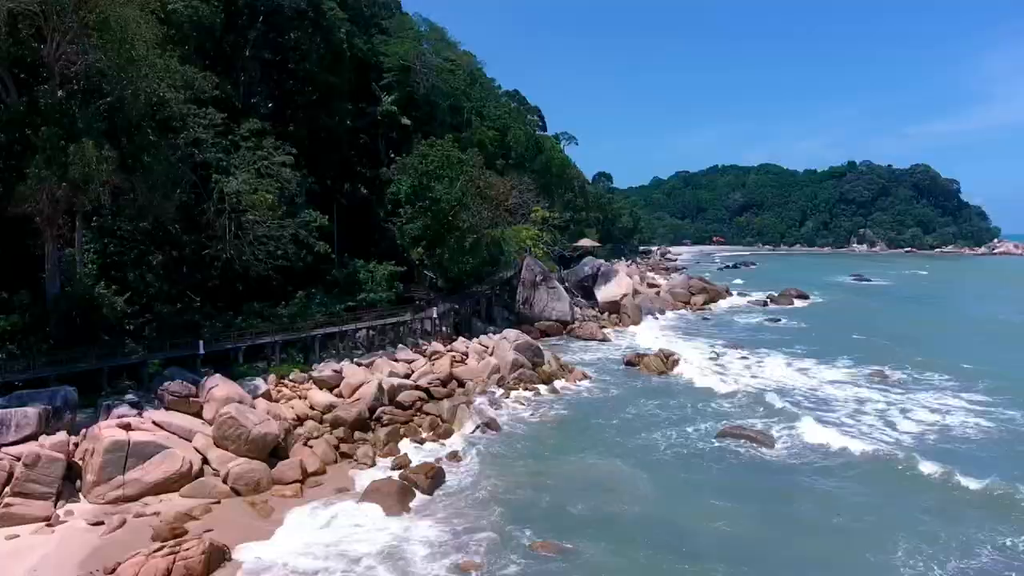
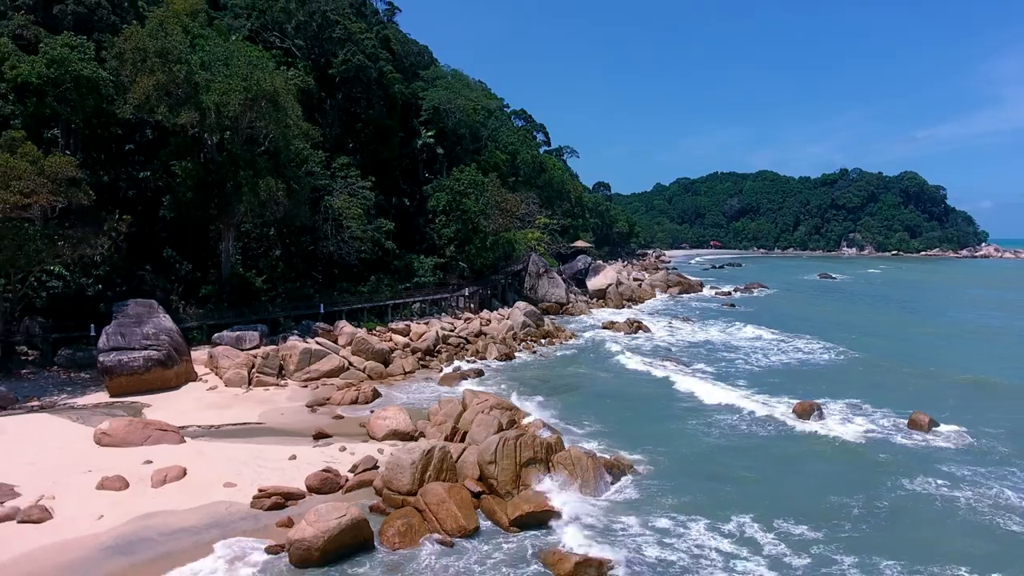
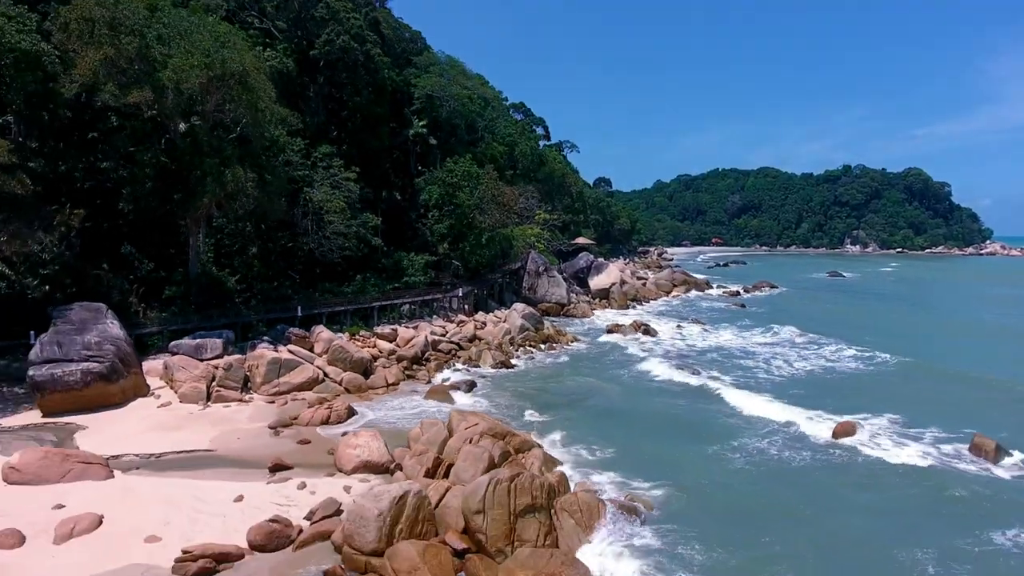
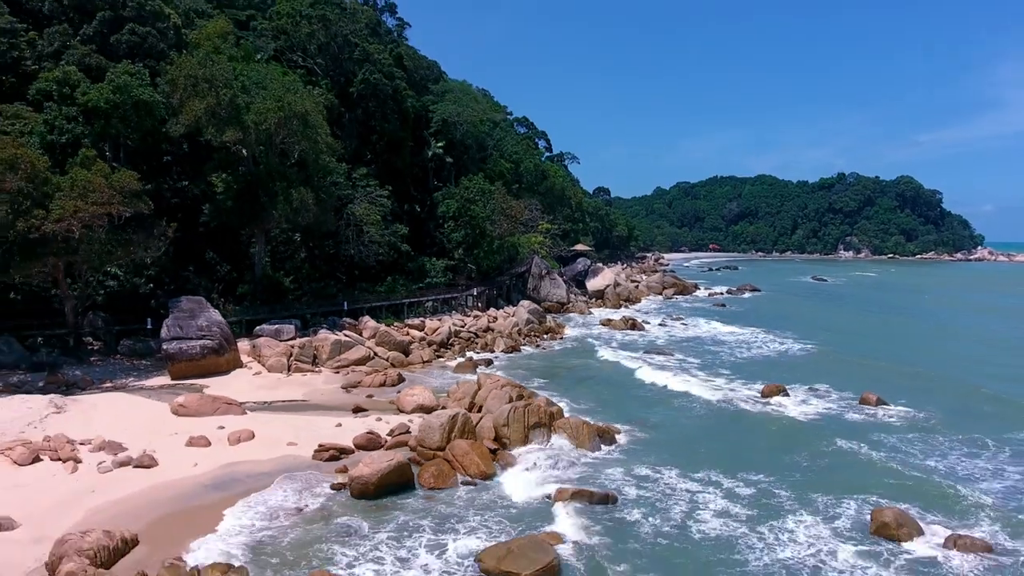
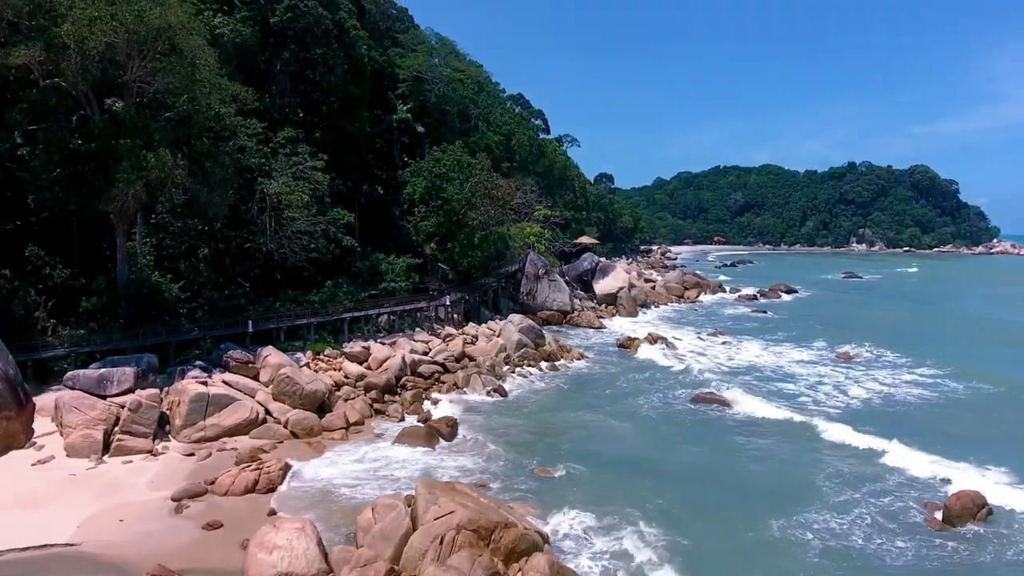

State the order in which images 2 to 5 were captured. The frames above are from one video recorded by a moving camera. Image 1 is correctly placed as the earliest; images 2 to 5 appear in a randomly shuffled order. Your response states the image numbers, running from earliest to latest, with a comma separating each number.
5, 3, 2, 4
